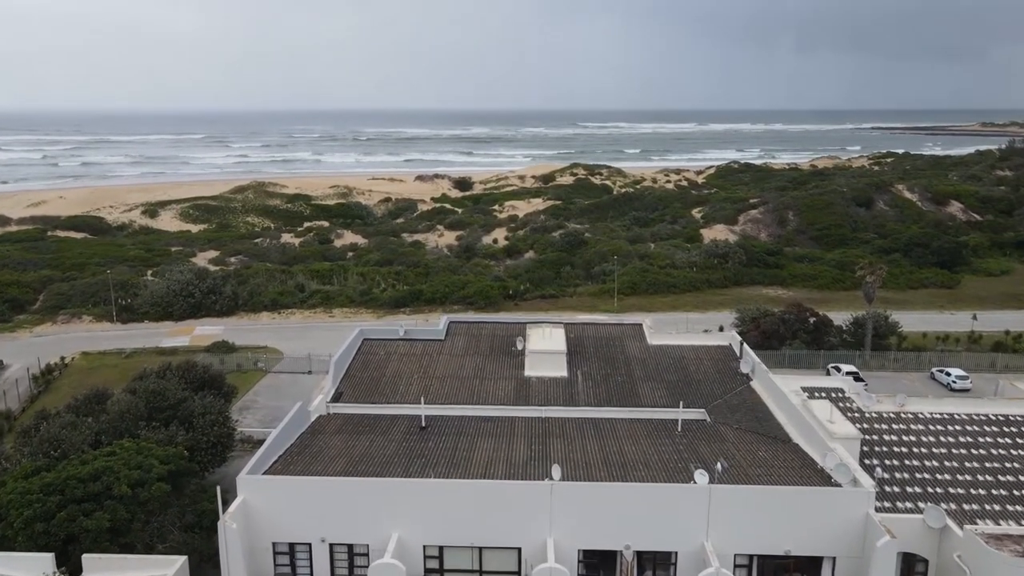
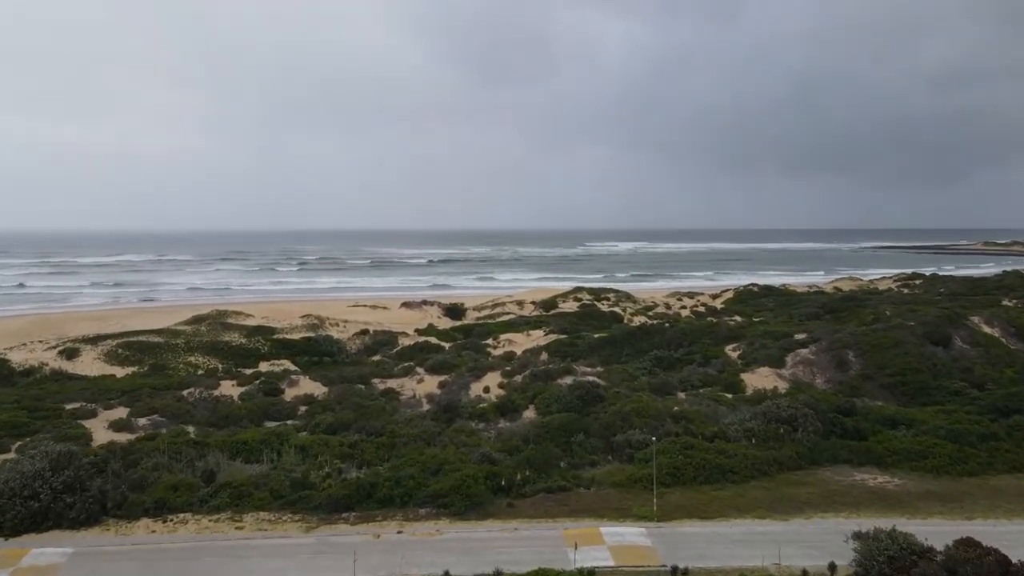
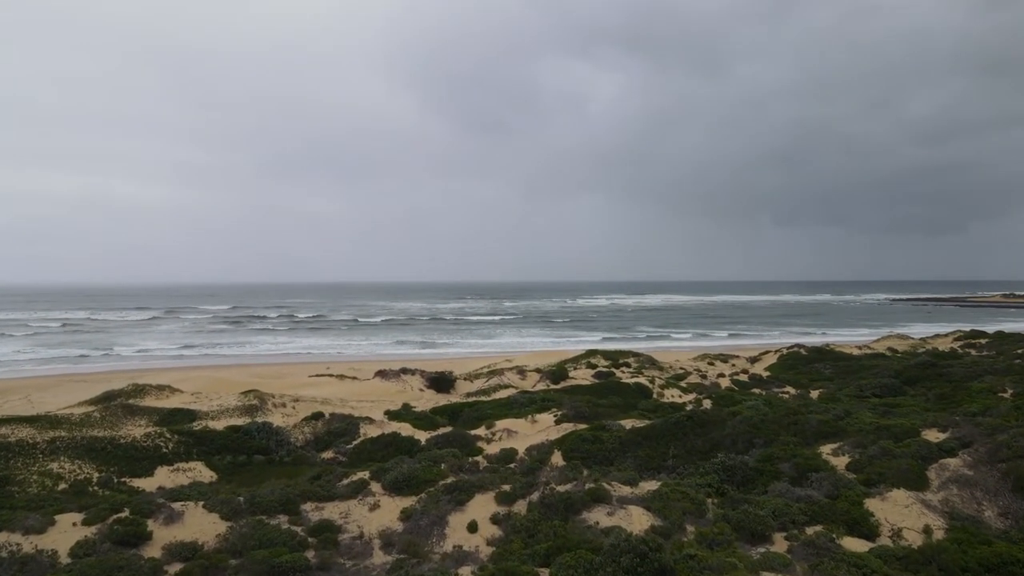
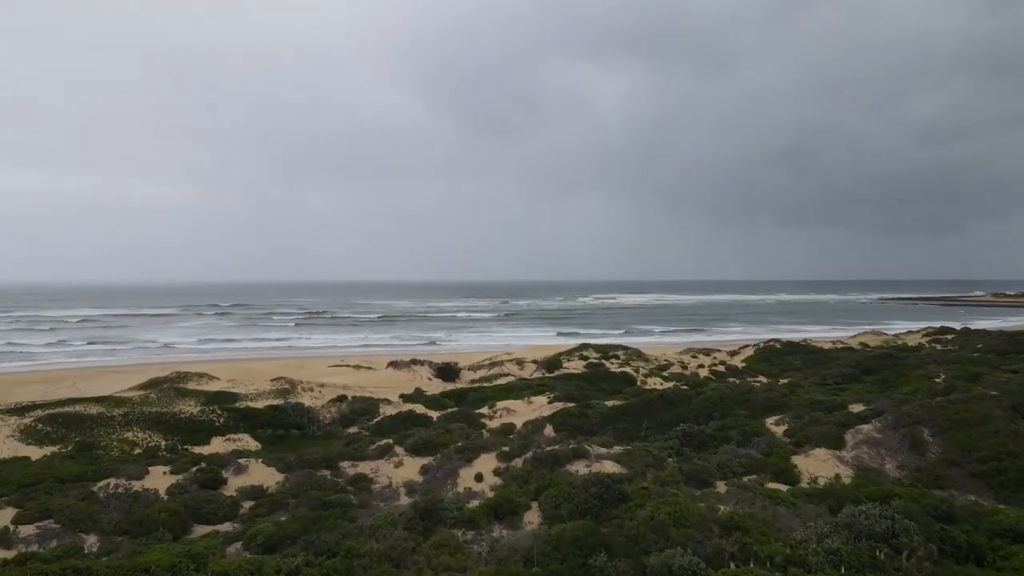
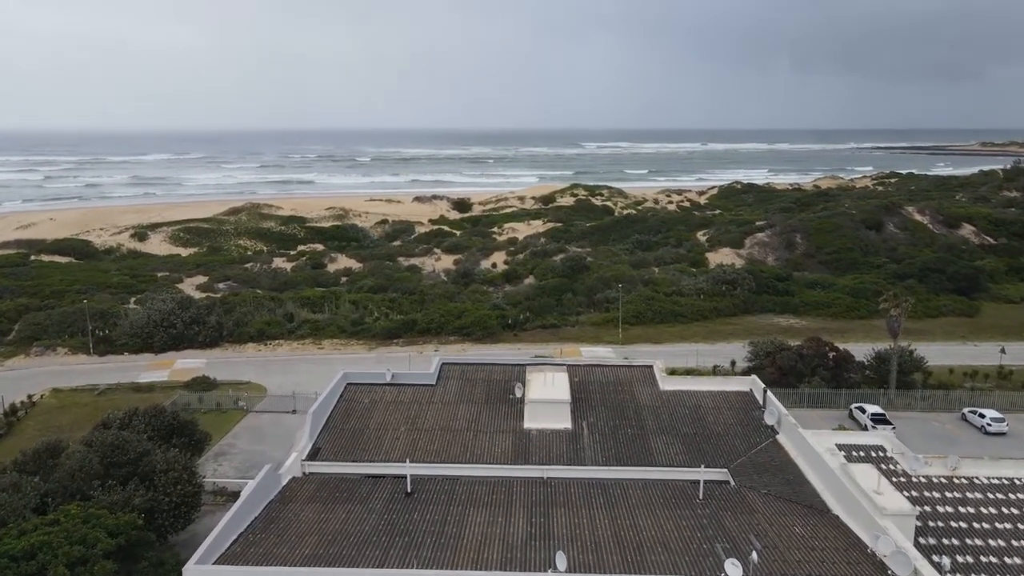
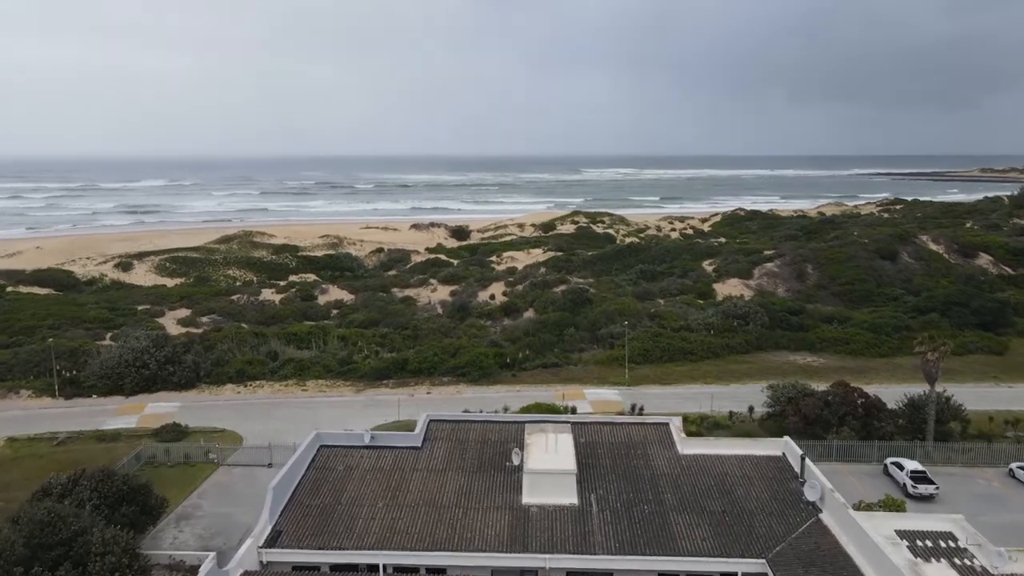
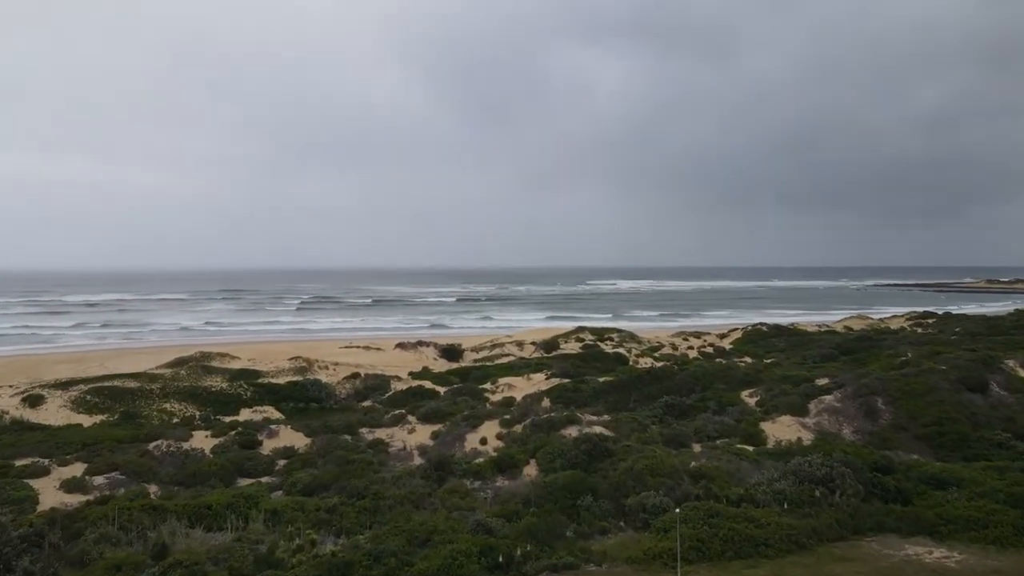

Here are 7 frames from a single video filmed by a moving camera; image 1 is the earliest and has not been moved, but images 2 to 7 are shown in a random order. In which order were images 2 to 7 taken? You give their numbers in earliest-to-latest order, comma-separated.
5, 6, 2, 7, 4, 3
